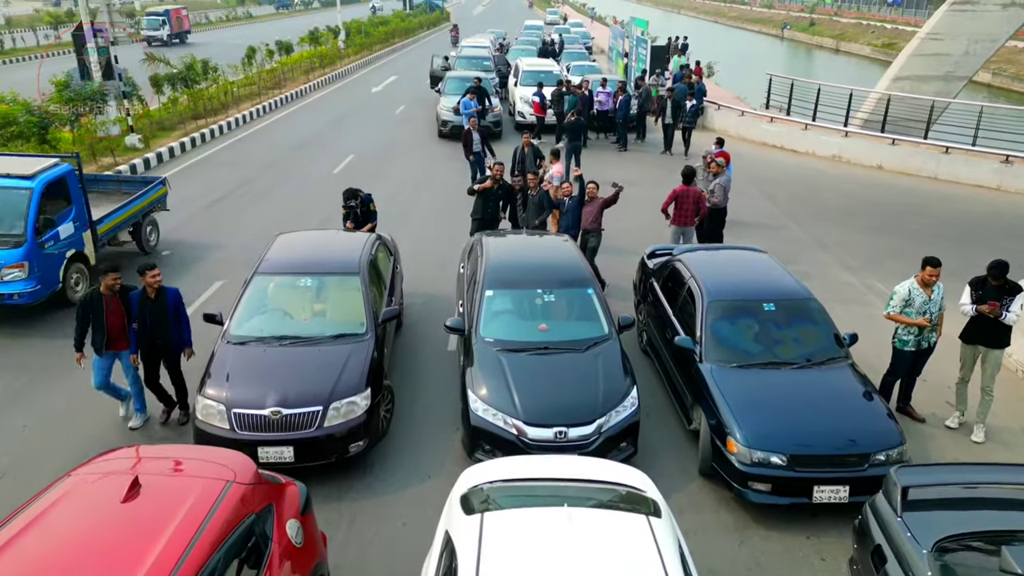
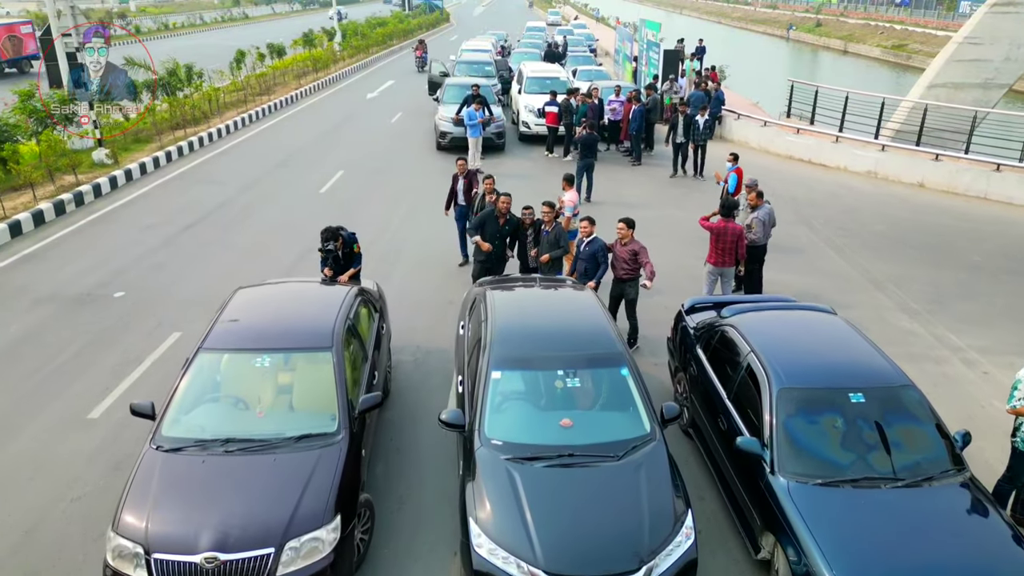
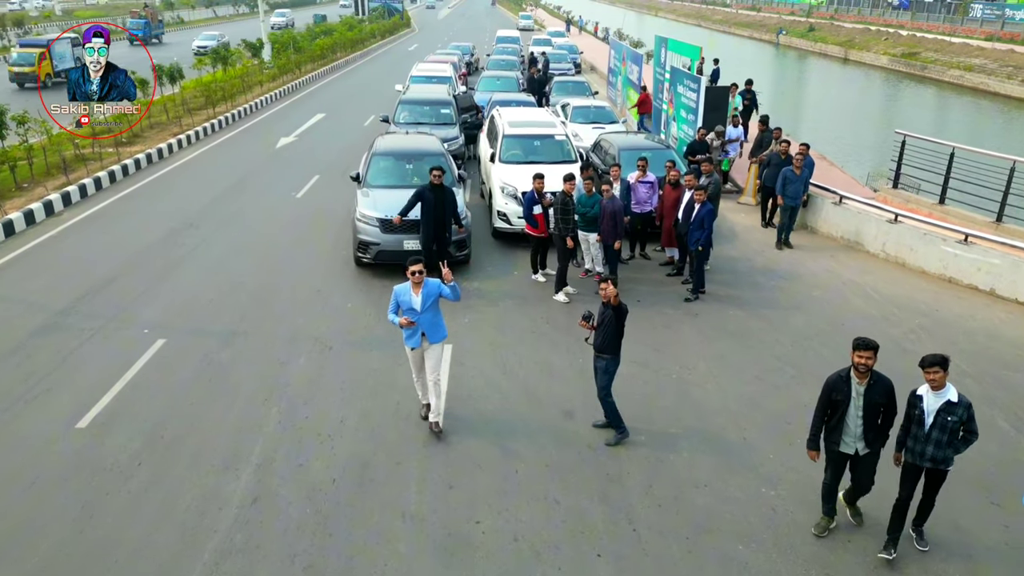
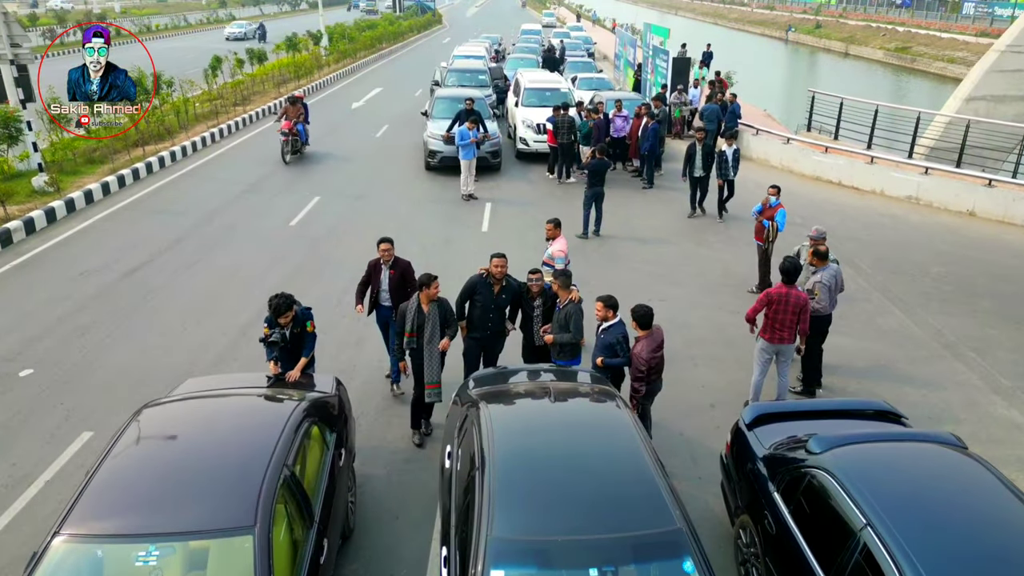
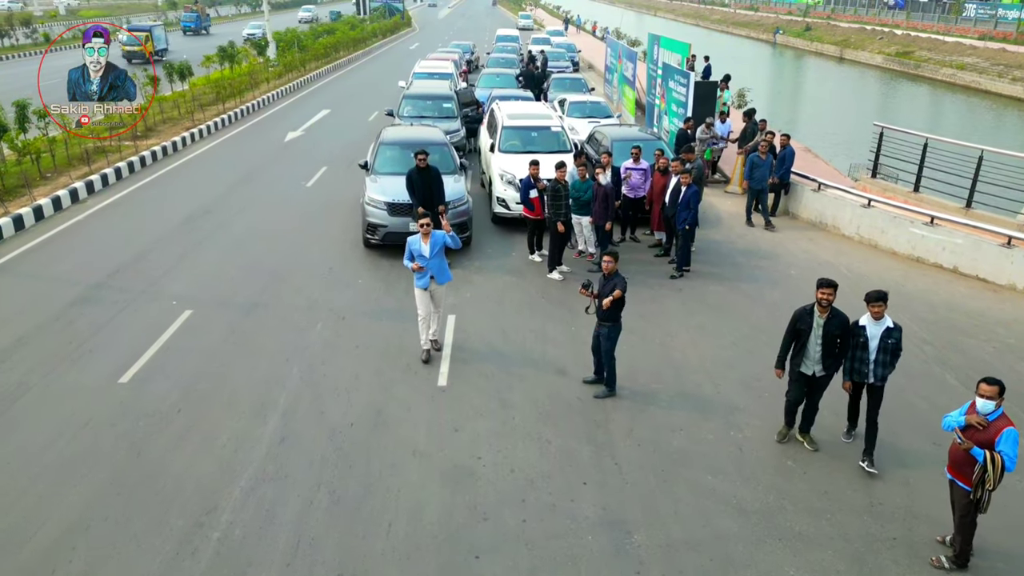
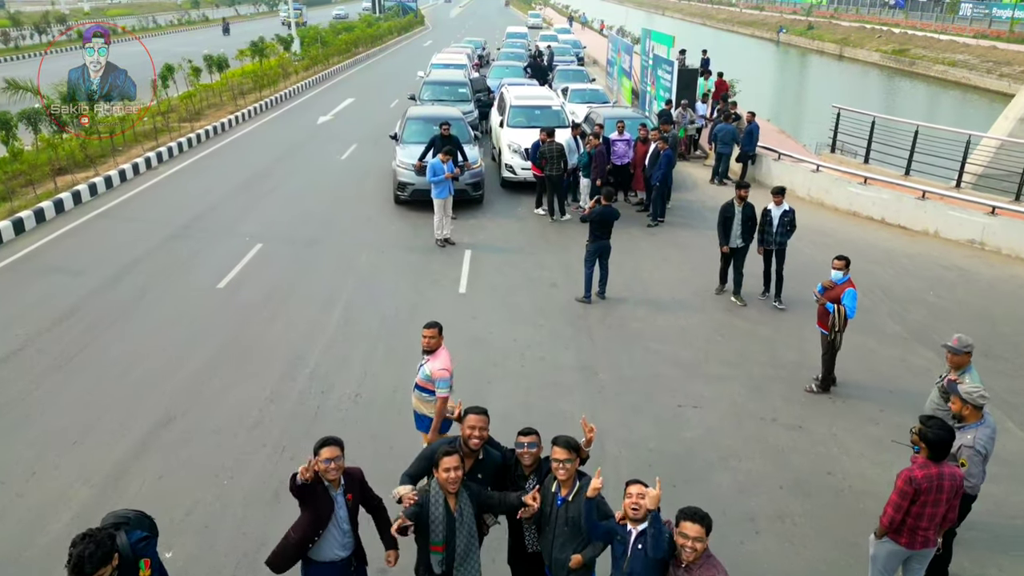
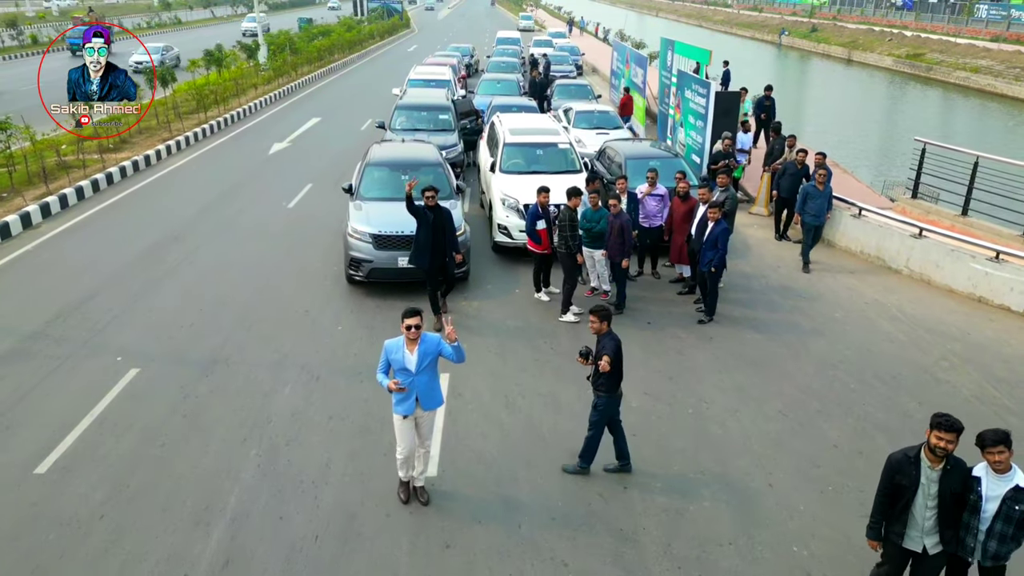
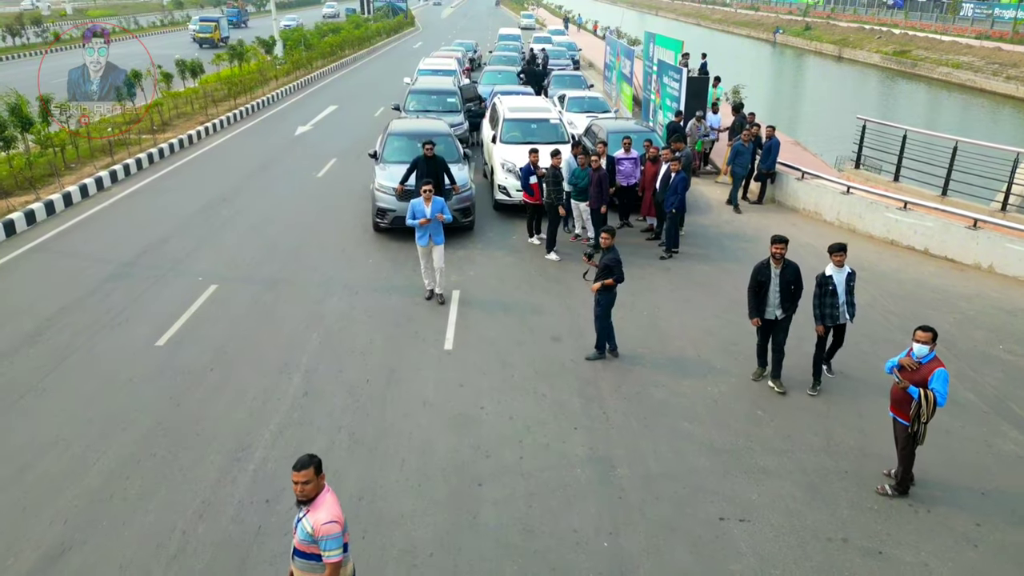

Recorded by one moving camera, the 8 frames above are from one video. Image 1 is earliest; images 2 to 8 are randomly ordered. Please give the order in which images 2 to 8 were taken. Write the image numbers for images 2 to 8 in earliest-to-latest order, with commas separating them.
2, 4, 6, 8, 5, 3, 7
